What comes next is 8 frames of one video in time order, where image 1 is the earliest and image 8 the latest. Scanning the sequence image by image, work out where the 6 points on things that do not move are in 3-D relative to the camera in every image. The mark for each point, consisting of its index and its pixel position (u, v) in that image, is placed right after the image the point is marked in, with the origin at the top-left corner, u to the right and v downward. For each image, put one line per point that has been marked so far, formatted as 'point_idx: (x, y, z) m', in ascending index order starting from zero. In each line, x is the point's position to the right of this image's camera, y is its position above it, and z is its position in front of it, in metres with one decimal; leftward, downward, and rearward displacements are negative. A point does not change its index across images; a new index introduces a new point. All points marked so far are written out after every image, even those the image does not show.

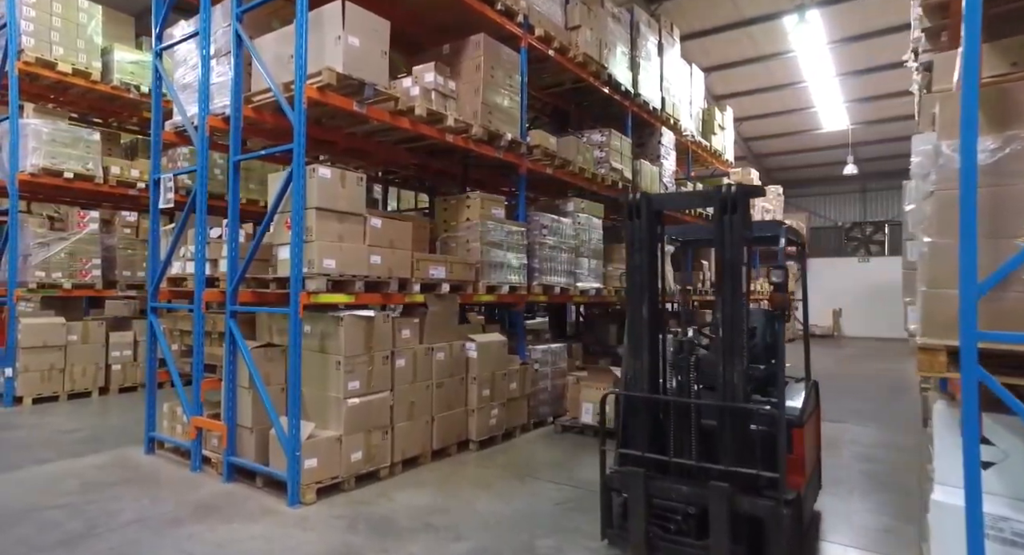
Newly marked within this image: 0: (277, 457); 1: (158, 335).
0: (-1.8, -1.4, +4.9) m
1: (-3.3, -0.5, +6.0) m
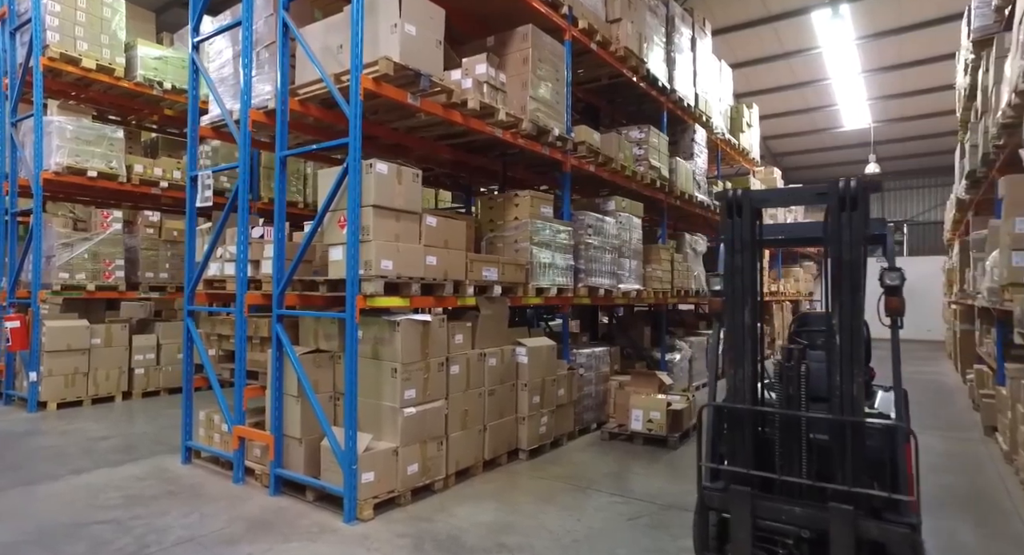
0: (-1.3, -1.4, +4.6) m
1: (-2.8, -0.5, +5.7) m
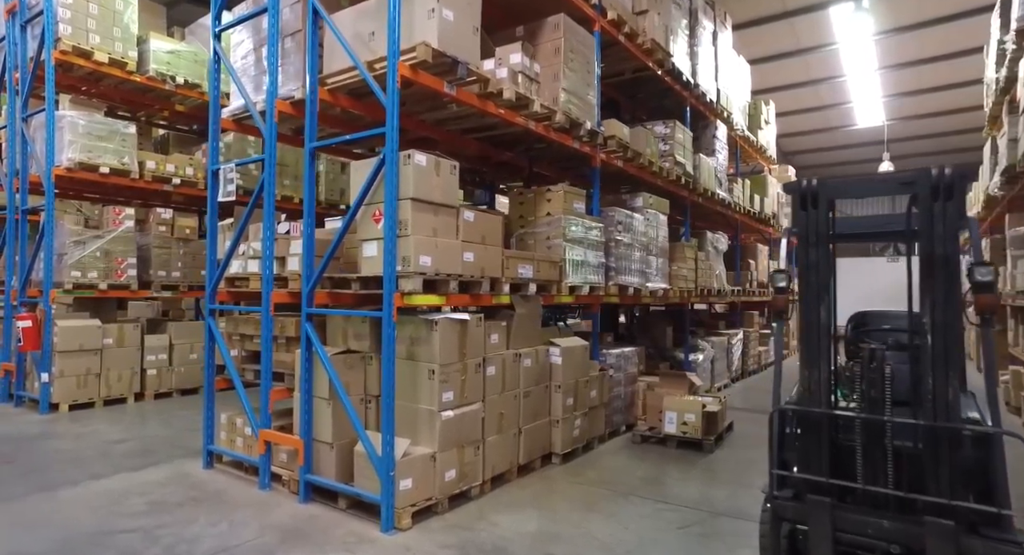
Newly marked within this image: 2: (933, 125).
0: (-1.0, -1.4, +4.4) m
1: (-2.5, -0.5, +5.5) m
2: (+13.0, +4.7, +19.8) m
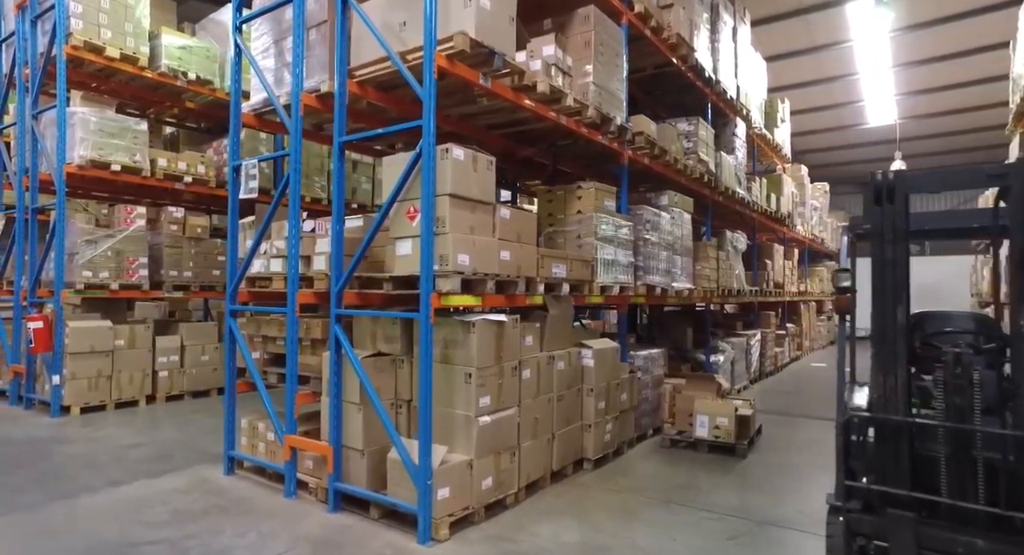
0: (-0.7, -1.4, +4.2) m
1: (-2.3, -0.5, +5.3) m
2: (+13.2, +4.7, +19.6) m
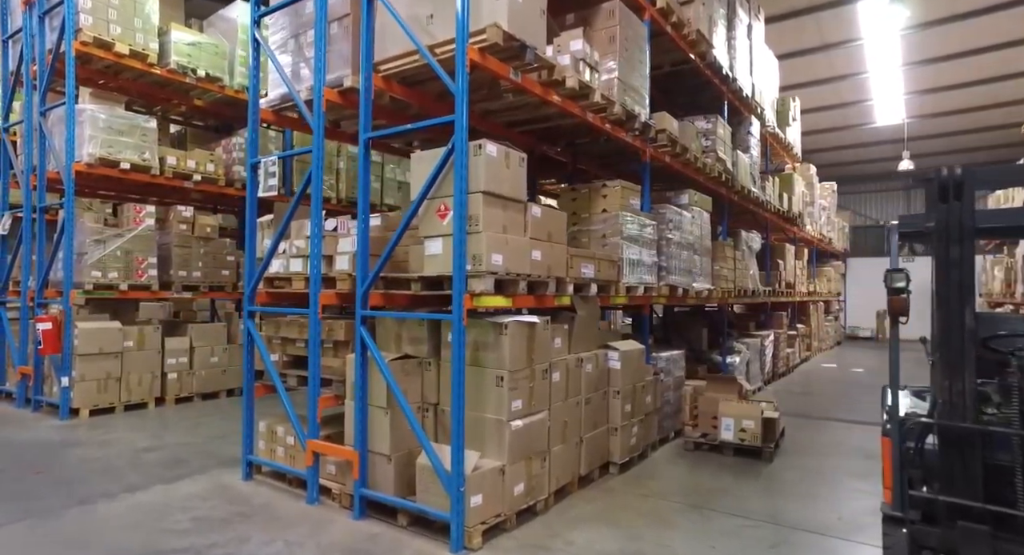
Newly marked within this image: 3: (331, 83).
0: (-0.5, -1.4, +4.1) m
1: (-2.0, -0.5, +5.2) m
2: (+13.4, +4.7, +19.5) m
3: (-1.4, +1.5, +5.0) m
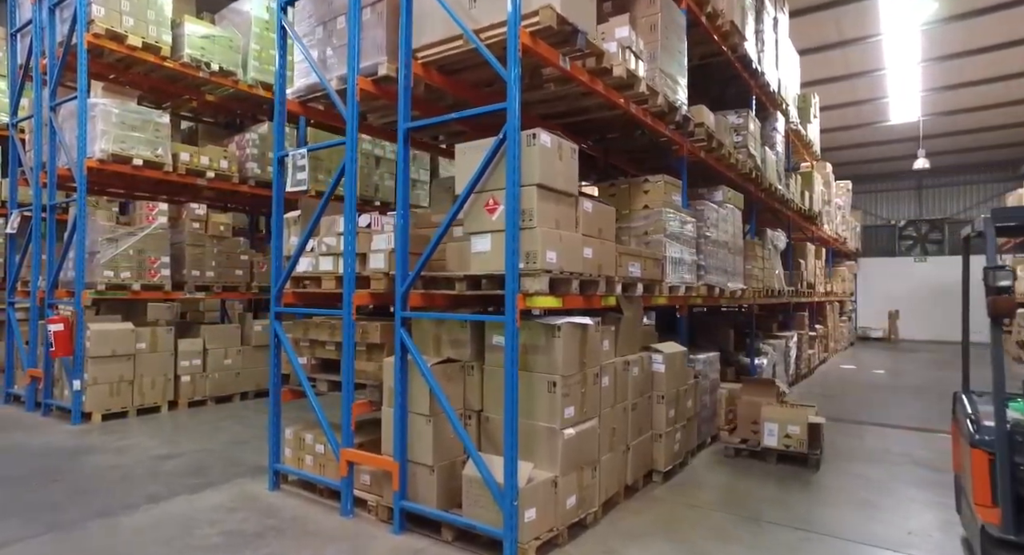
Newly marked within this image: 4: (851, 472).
0: (-0.2, -1.3, +3.8) m
1: (-1.7, -0.5, +4.9) m
2: (+13.7, +4.7, +19.3) m
3: (-1.1, +1.5, +4.7) m
4: (+3.0, -1.7, +5.7) m
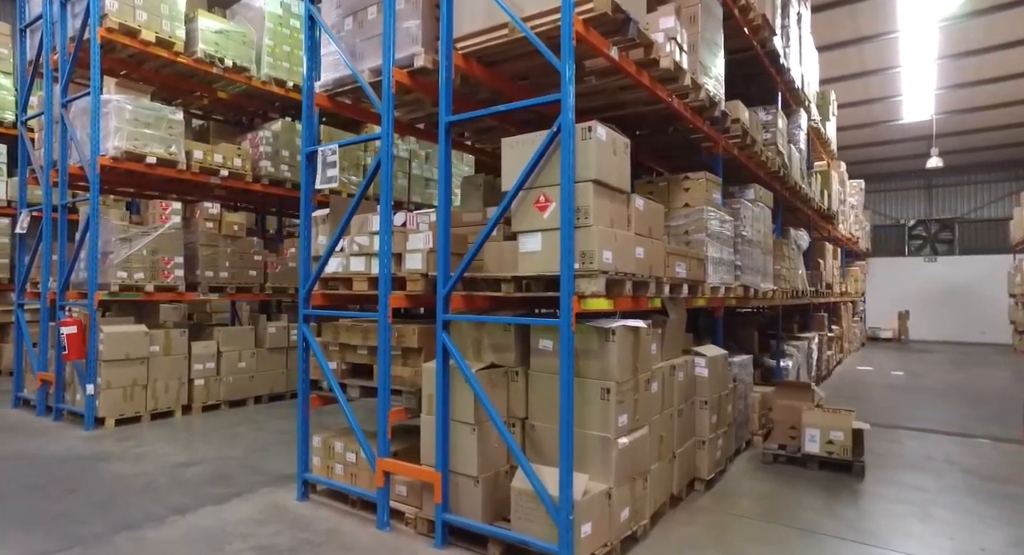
0: (+0.1, -1.4, +3.6) m
1: (-1.4, -0.5, +4.7) m
2: (+14.0, +4.7, +19.1) m
3: (-0.8, +1.5, +4.5) m
4: (+3.3, -1.7, +5.5) m
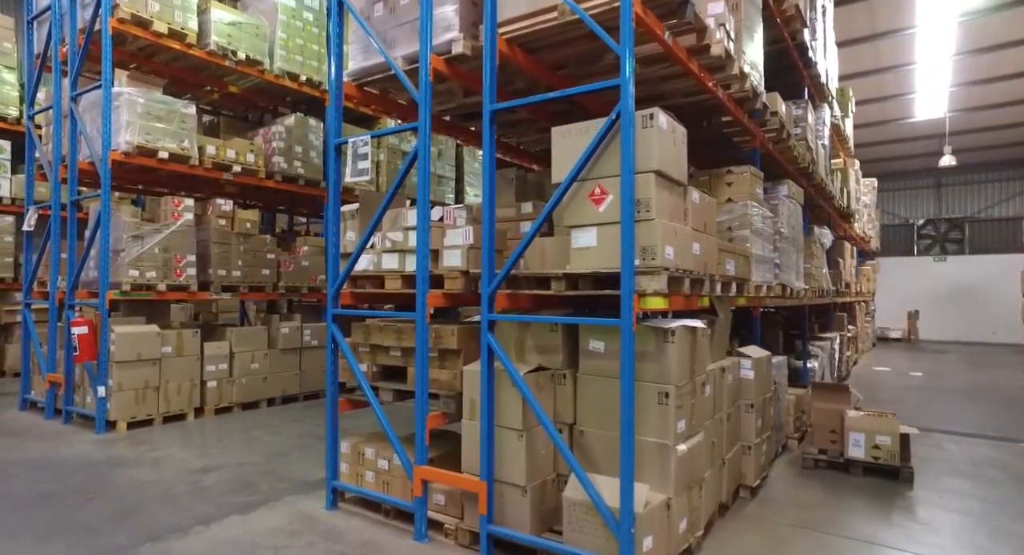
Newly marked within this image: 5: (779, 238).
0: (+0.4, -1.3, +3.4) m
1: (-1.2, -0.5, +4.5) m
2: (+14.2, +4.7, +18.9) m
3: (-0.5, +1.5, +4.3) m
4: (+3.6, -1.7, +5.3) m
5: (+2.5, +0.4, +6.0) m
